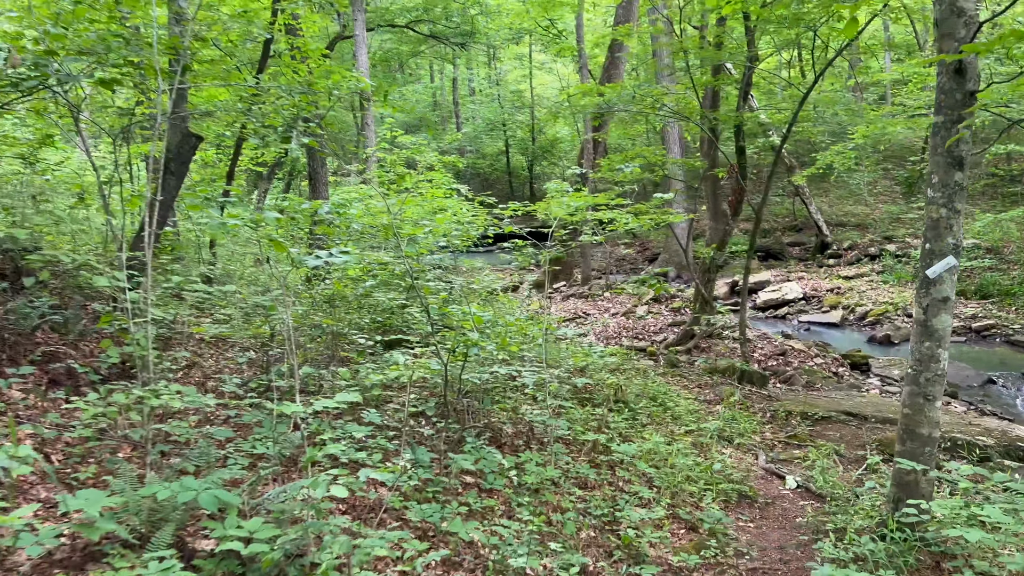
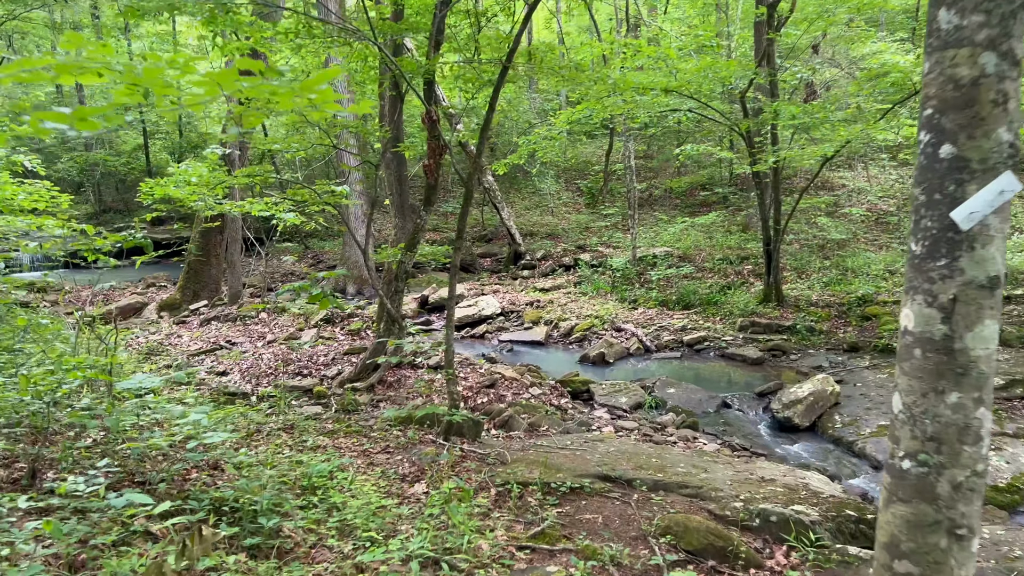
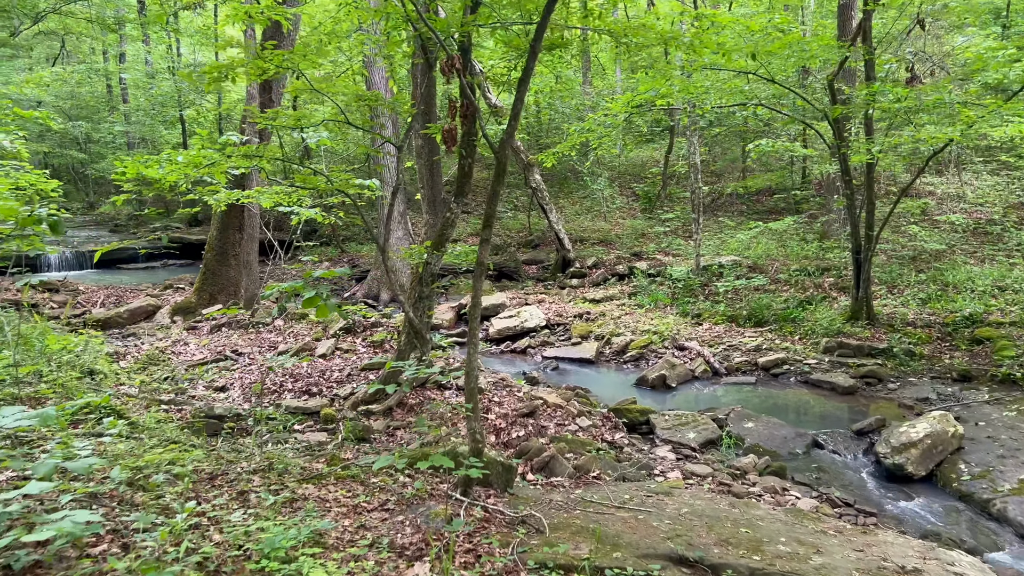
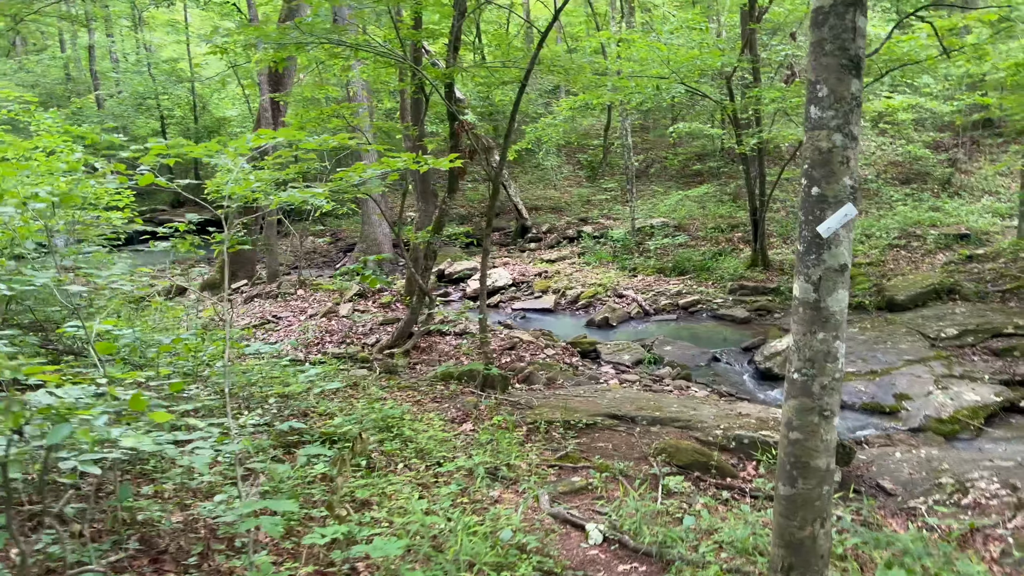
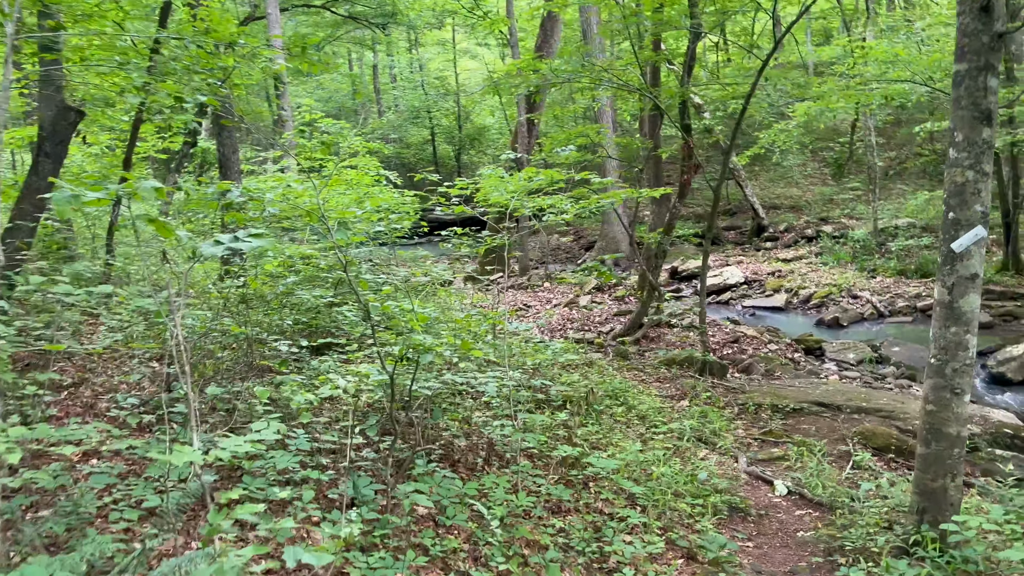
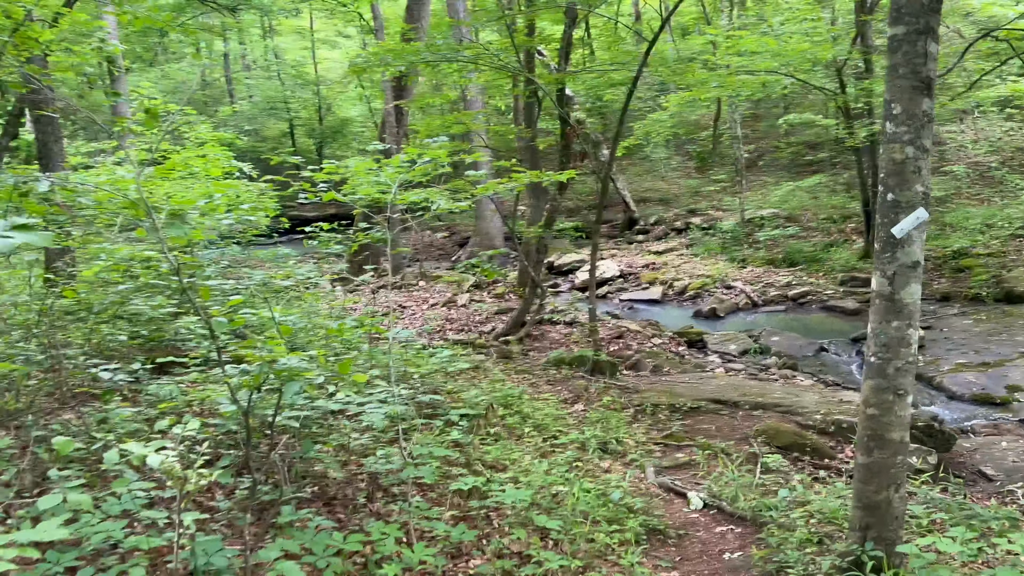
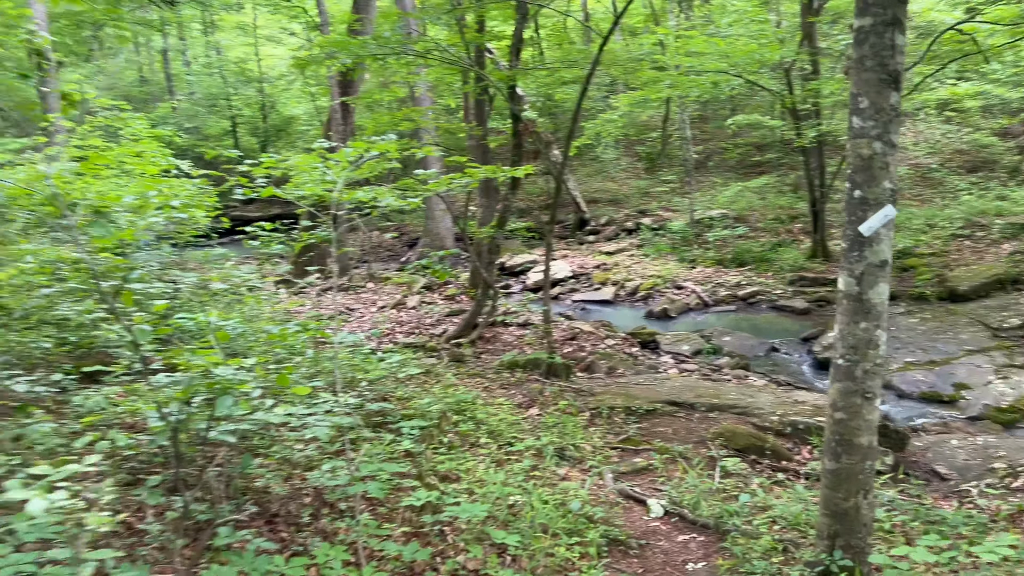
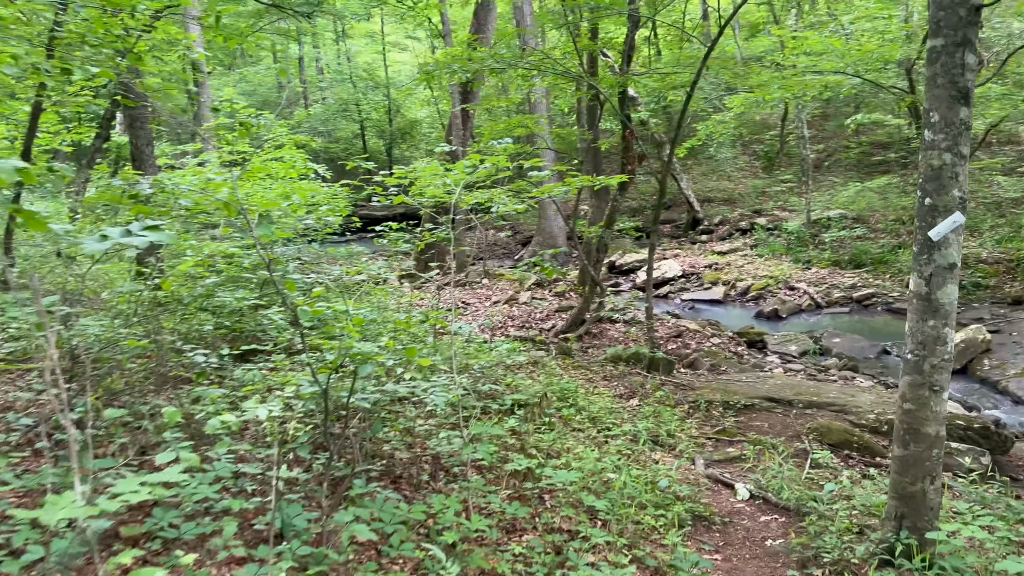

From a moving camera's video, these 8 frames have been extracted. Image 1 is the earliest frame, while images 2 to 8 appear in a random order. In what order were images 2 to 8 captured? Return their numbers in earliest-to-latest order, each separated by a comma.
5, 8, 6, 7, 4, 2, 3
